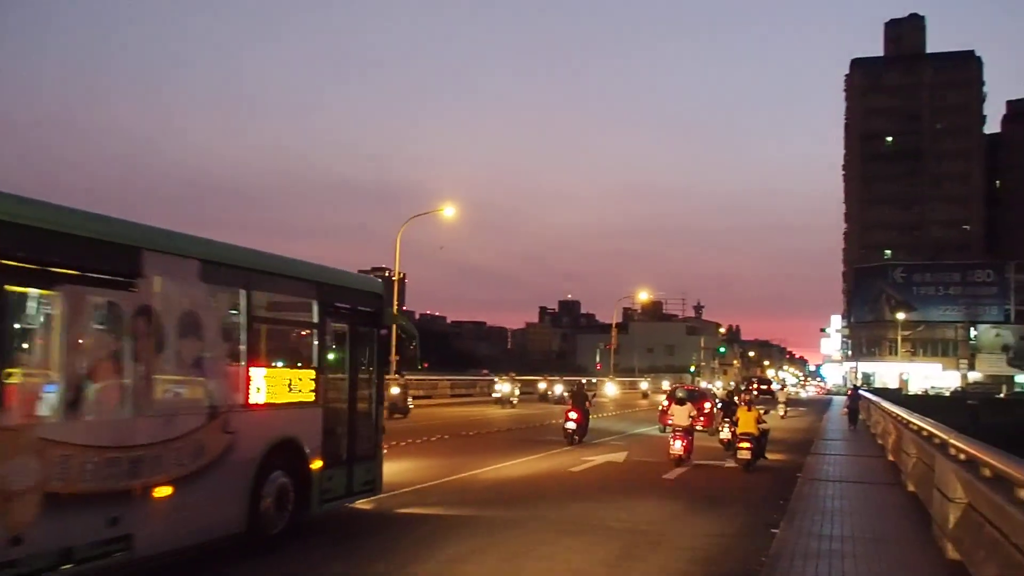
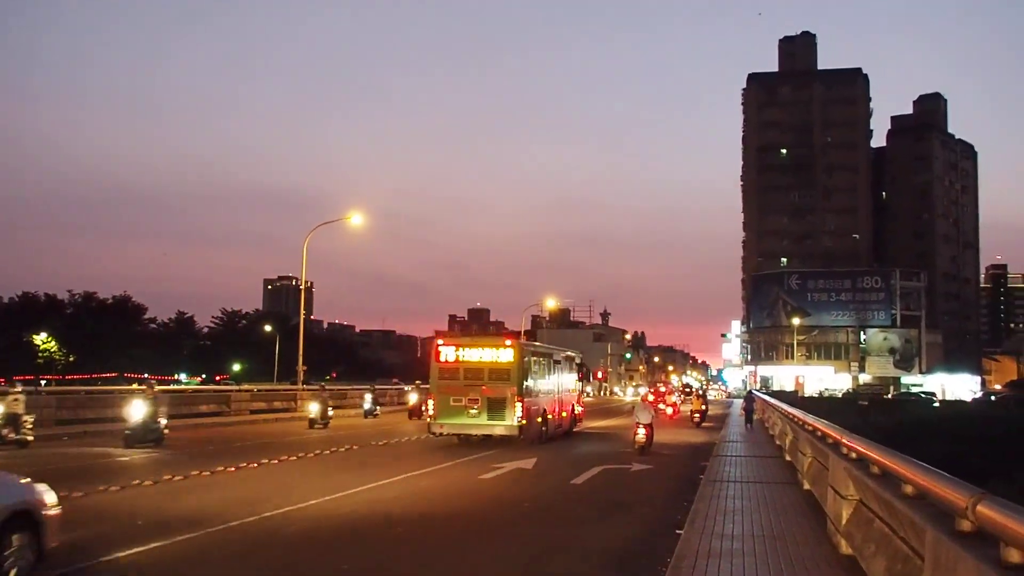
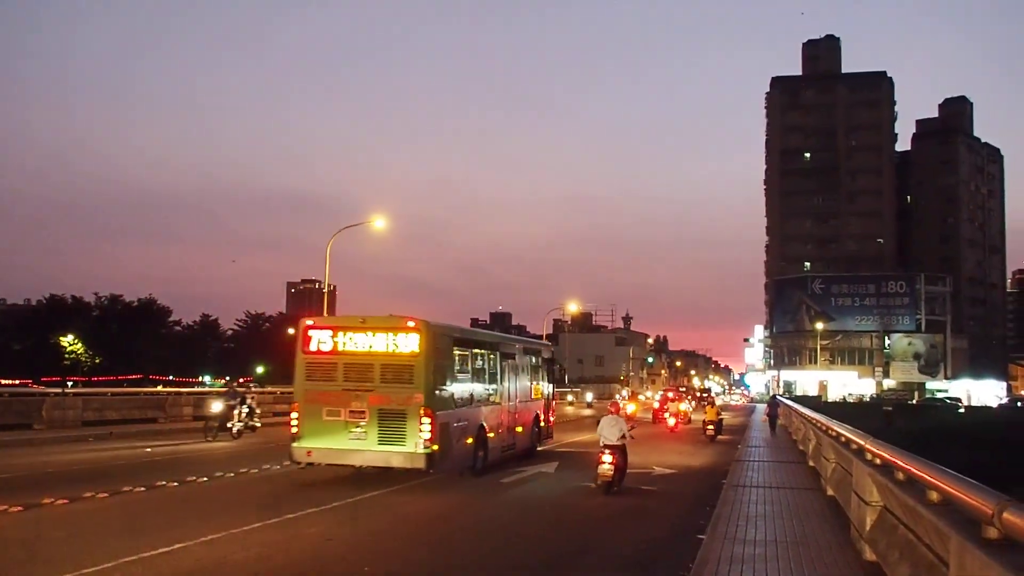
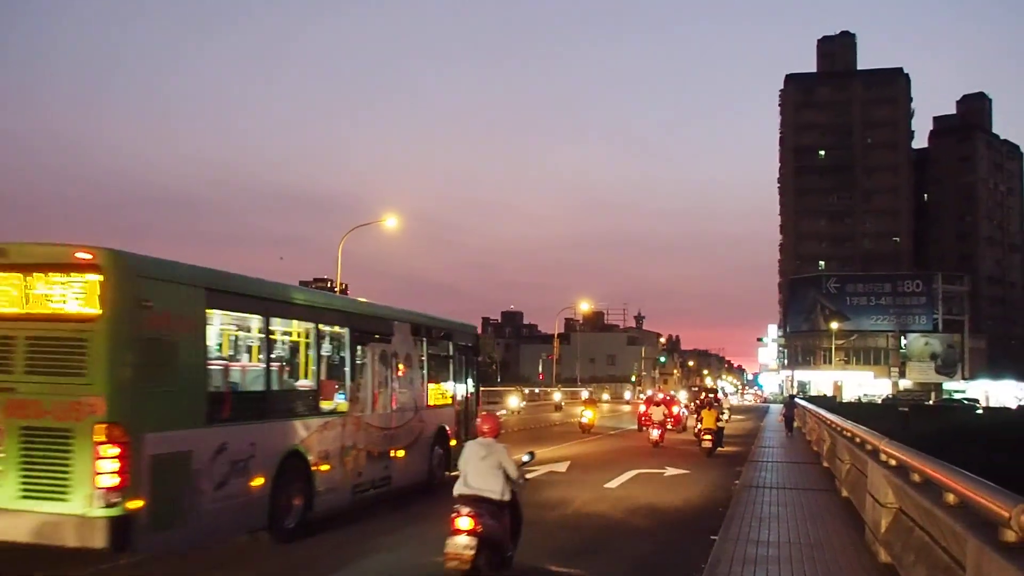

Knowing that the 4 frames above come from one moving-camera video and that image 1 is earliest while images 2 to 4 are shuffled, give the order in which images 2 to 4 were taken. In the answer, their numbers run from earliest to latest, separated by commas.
4, 3, 2
